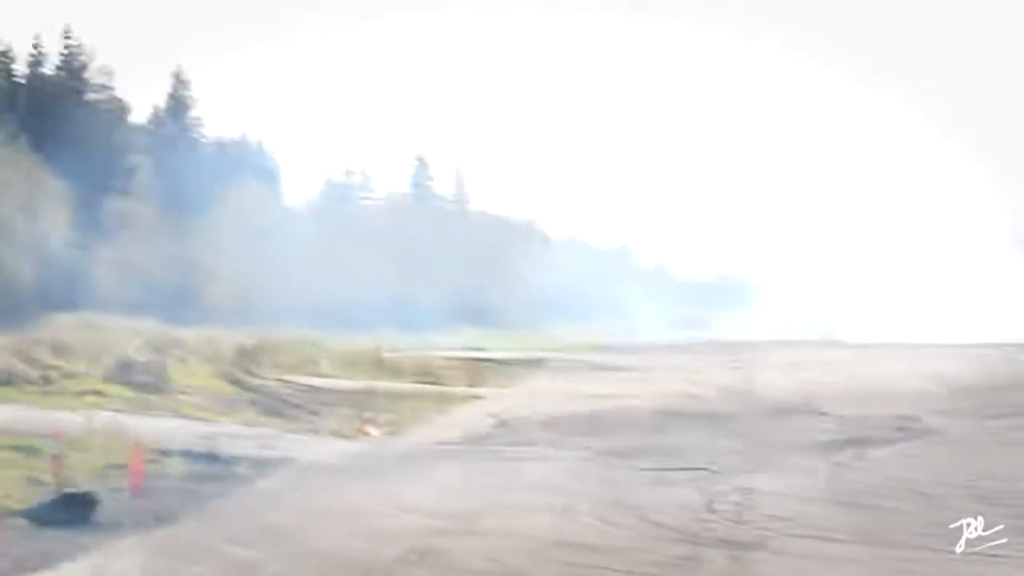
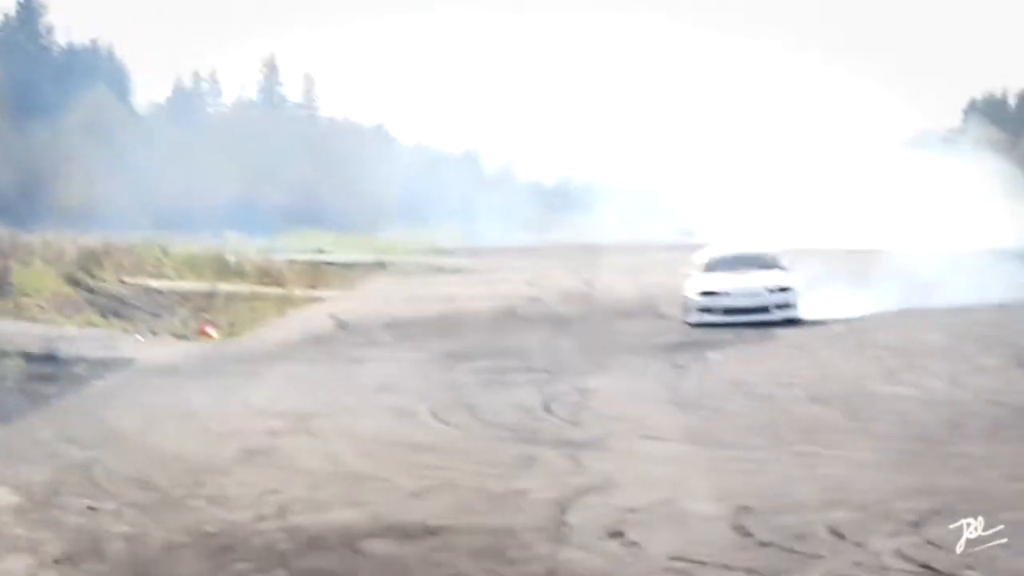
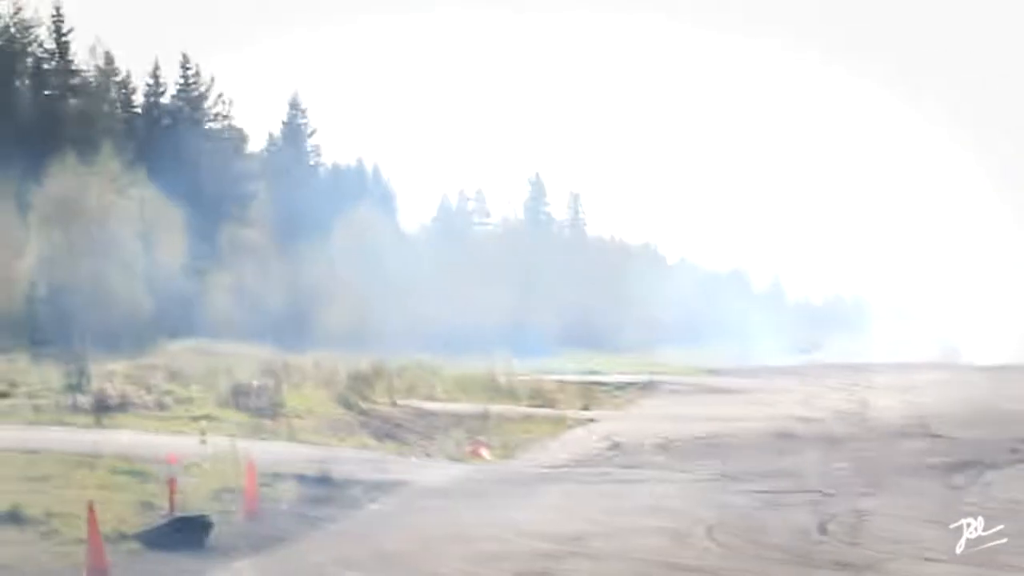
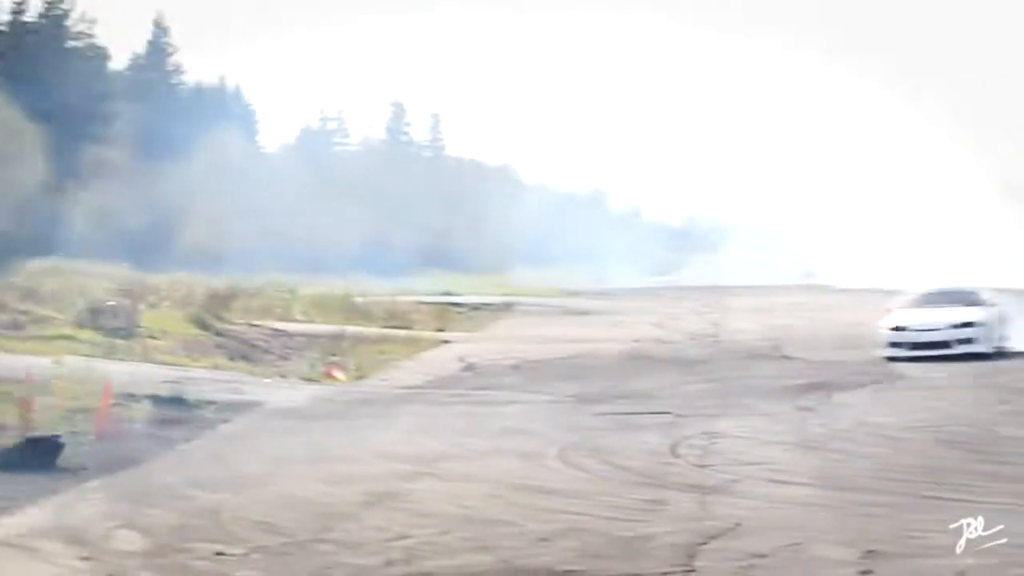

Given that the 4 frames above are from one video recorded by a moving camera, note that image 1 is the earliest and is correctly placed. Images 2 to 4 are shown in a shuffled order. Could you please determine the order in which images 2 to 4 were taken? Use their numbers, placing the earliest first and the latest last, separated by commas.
3, 4, 2
